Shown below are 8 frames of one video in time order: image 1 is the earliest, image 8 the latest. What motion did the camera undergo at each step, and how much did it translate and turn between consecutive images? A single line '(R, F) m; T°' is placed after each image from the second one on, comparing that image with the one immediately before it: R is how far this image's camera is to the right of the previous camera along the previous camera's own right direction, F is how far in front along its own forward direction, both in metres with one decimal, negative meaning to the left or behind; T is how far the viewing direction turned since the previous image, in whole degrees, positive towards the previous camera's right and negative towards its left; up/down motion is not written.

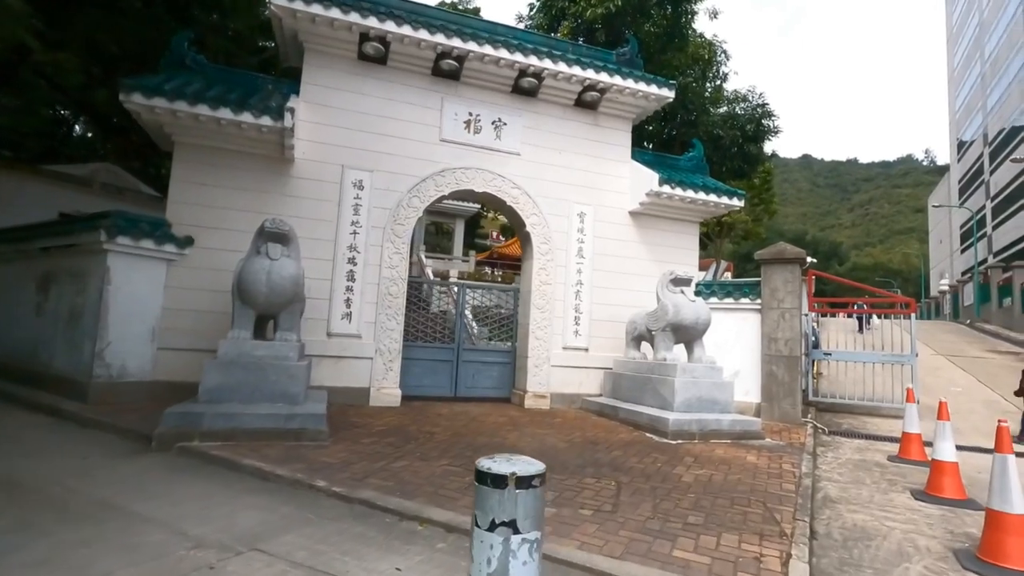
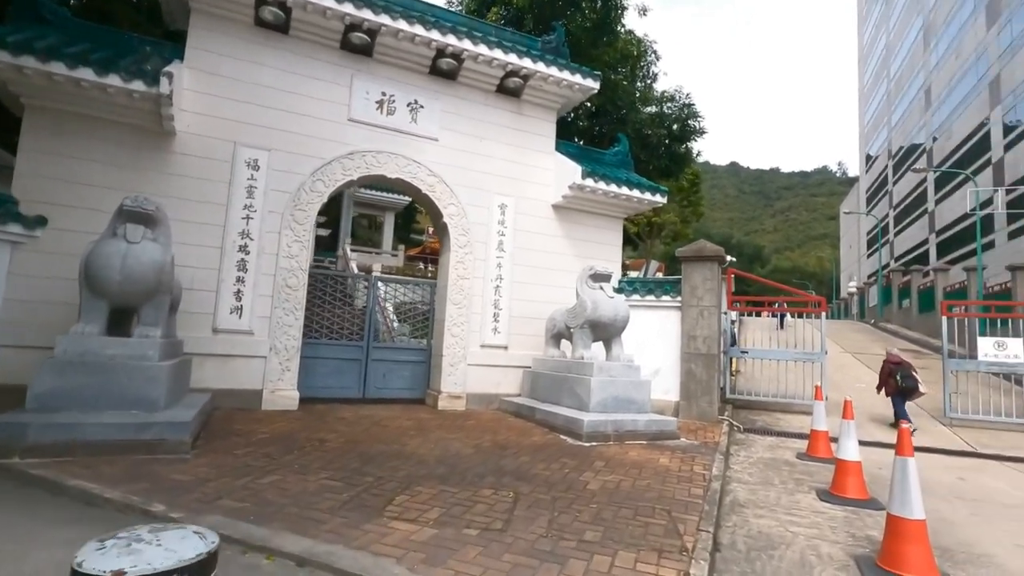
(+0.4, +0.5) m; +6°
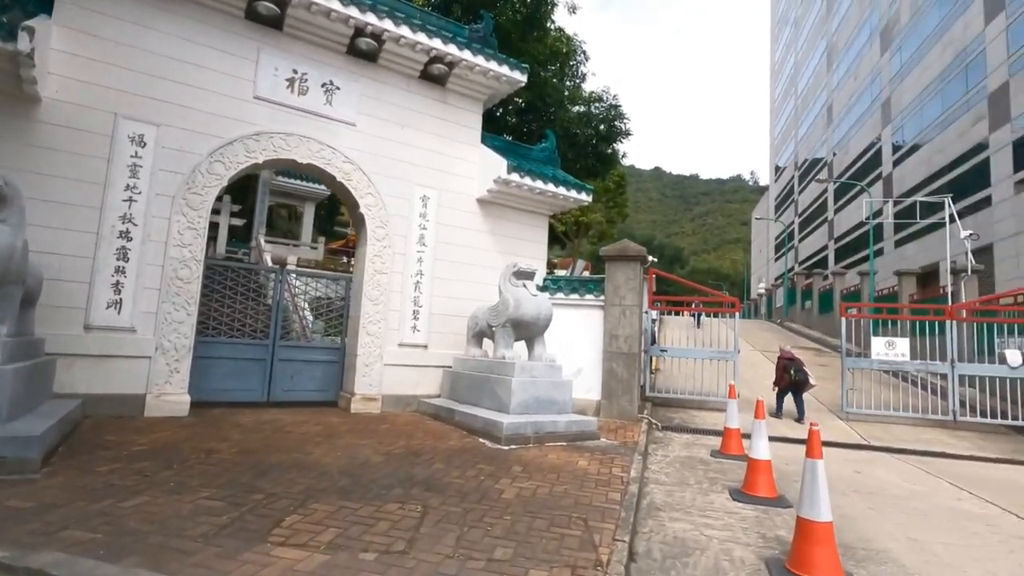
(+0.1, +0.3) m; +8°
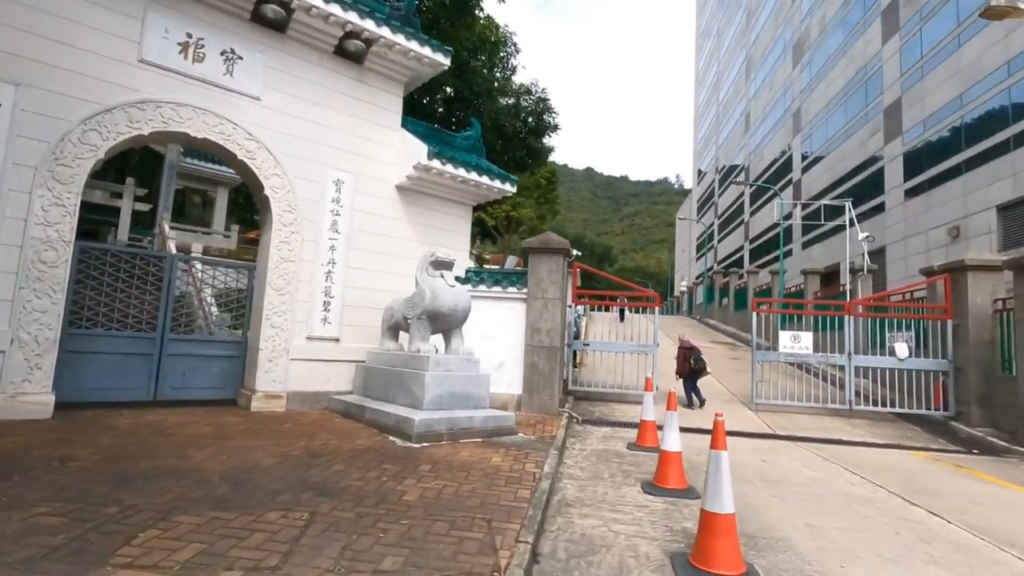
(+0.2, +0.3) m; +7°
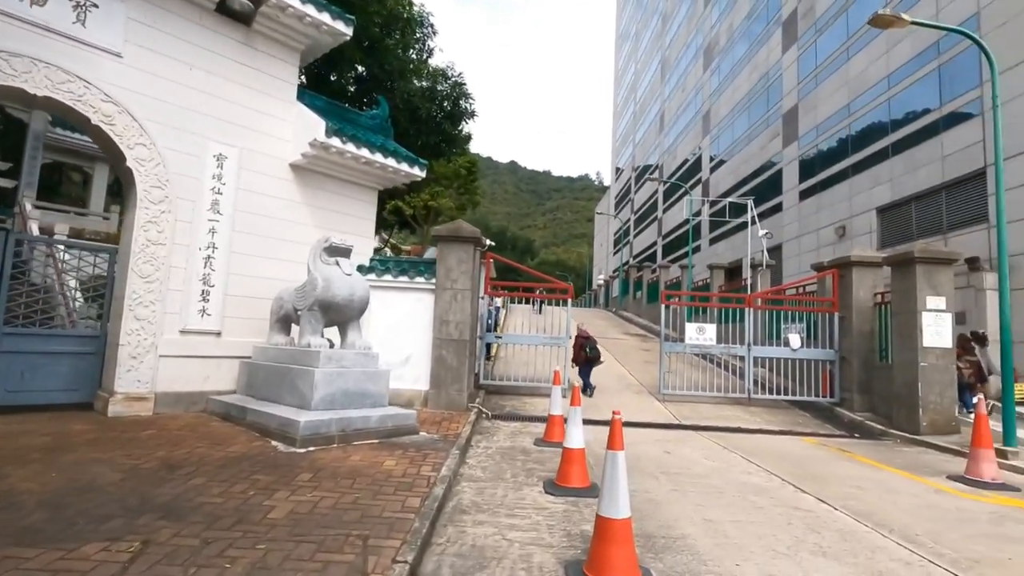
(+0.2, +0.4) m; +8°
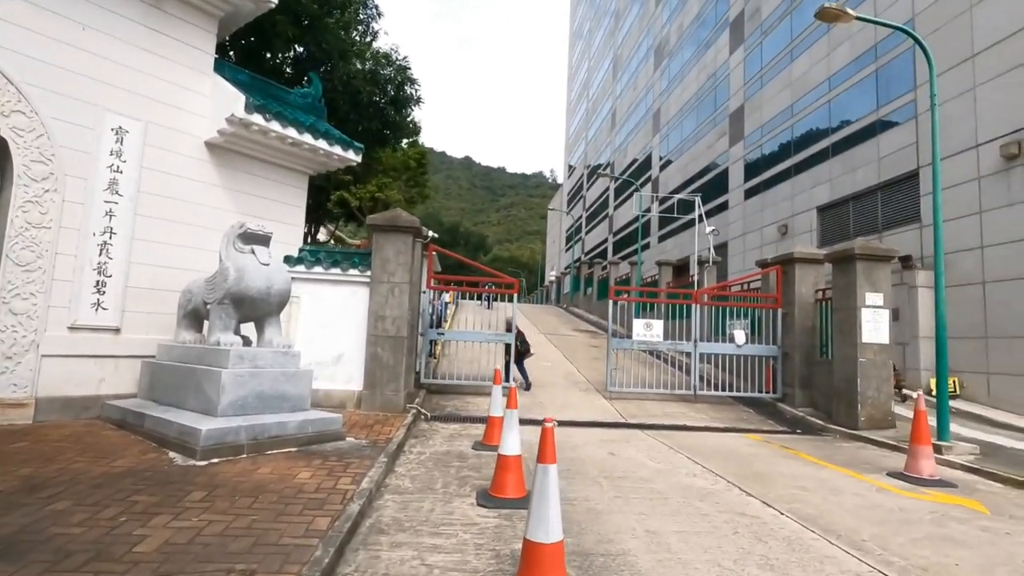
(+0.2, +0.4) m; +5°
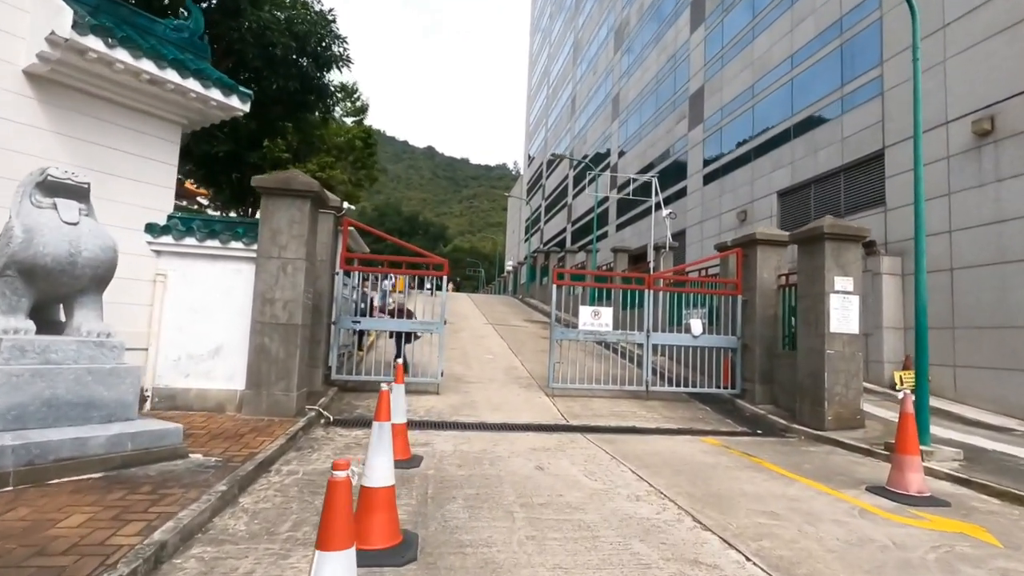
(+0.6, +1.3) m; +4°
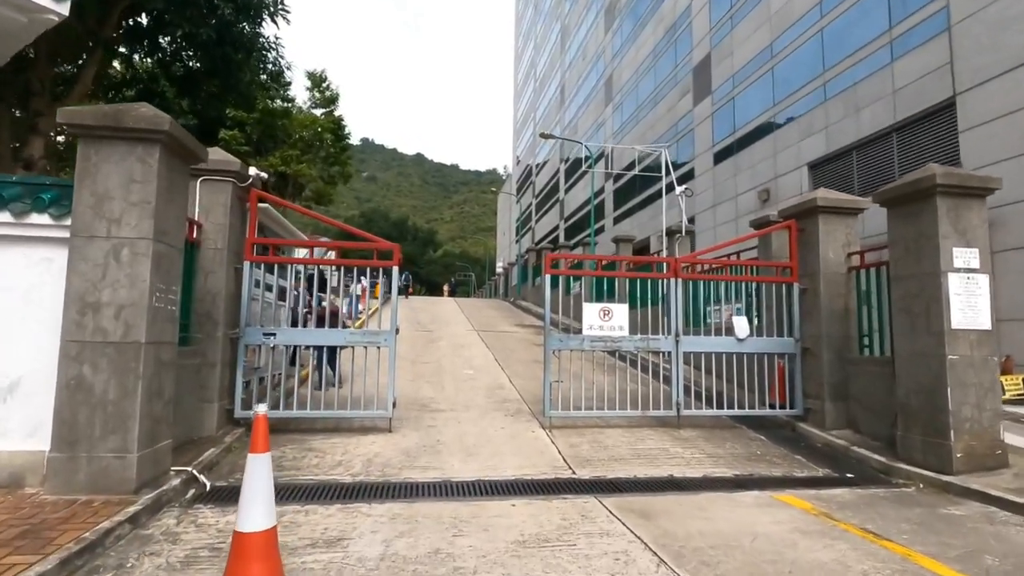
(+0.2, +2.4) m; +1°
